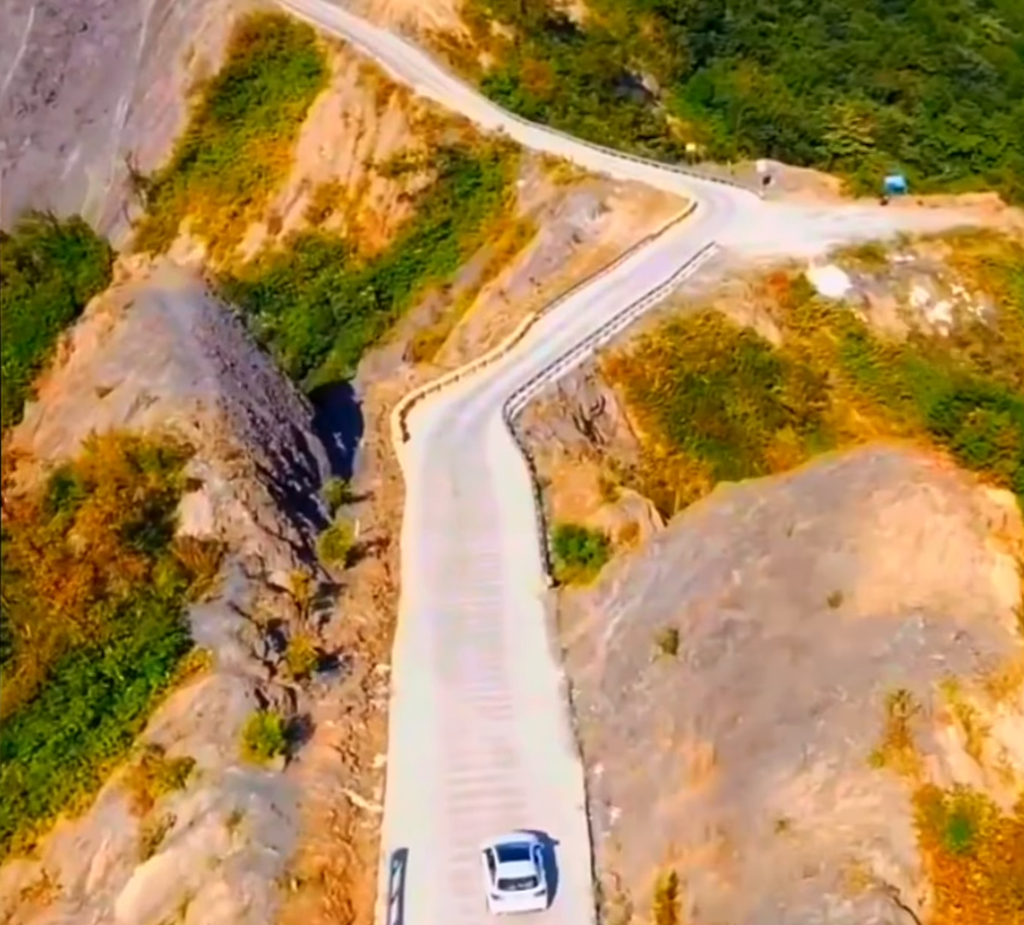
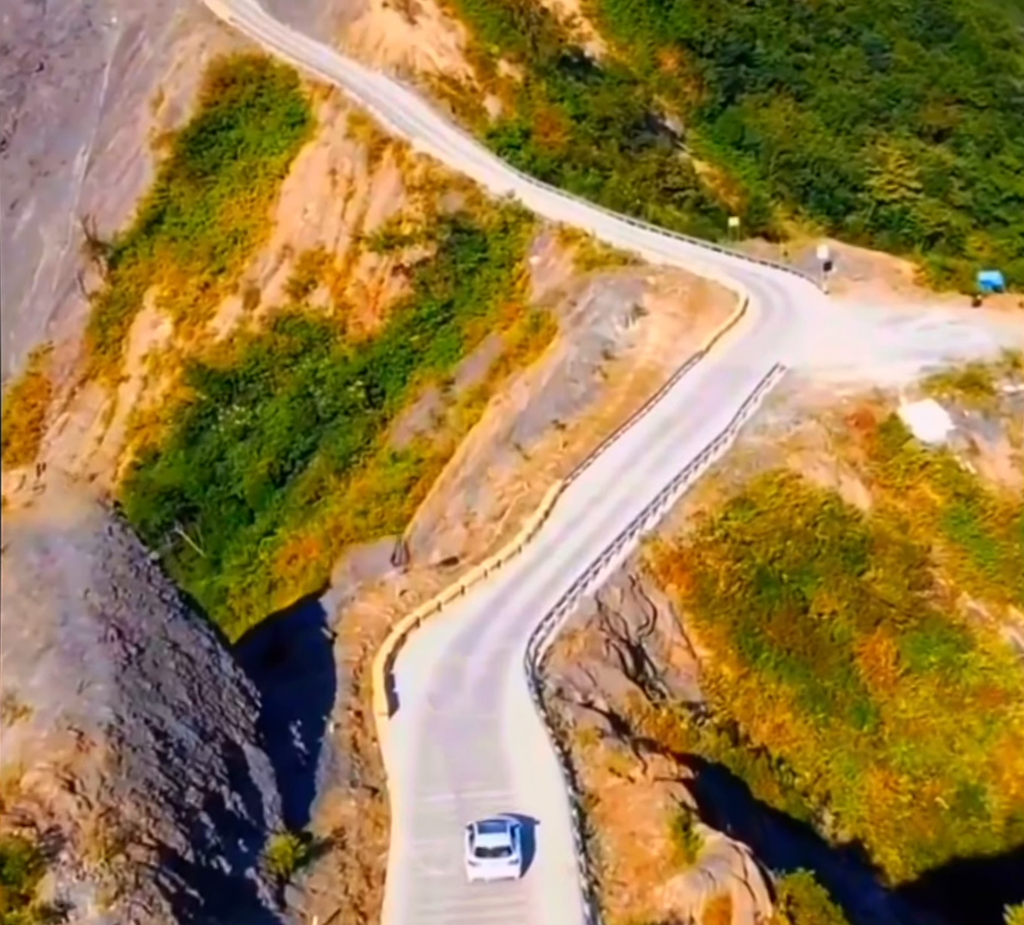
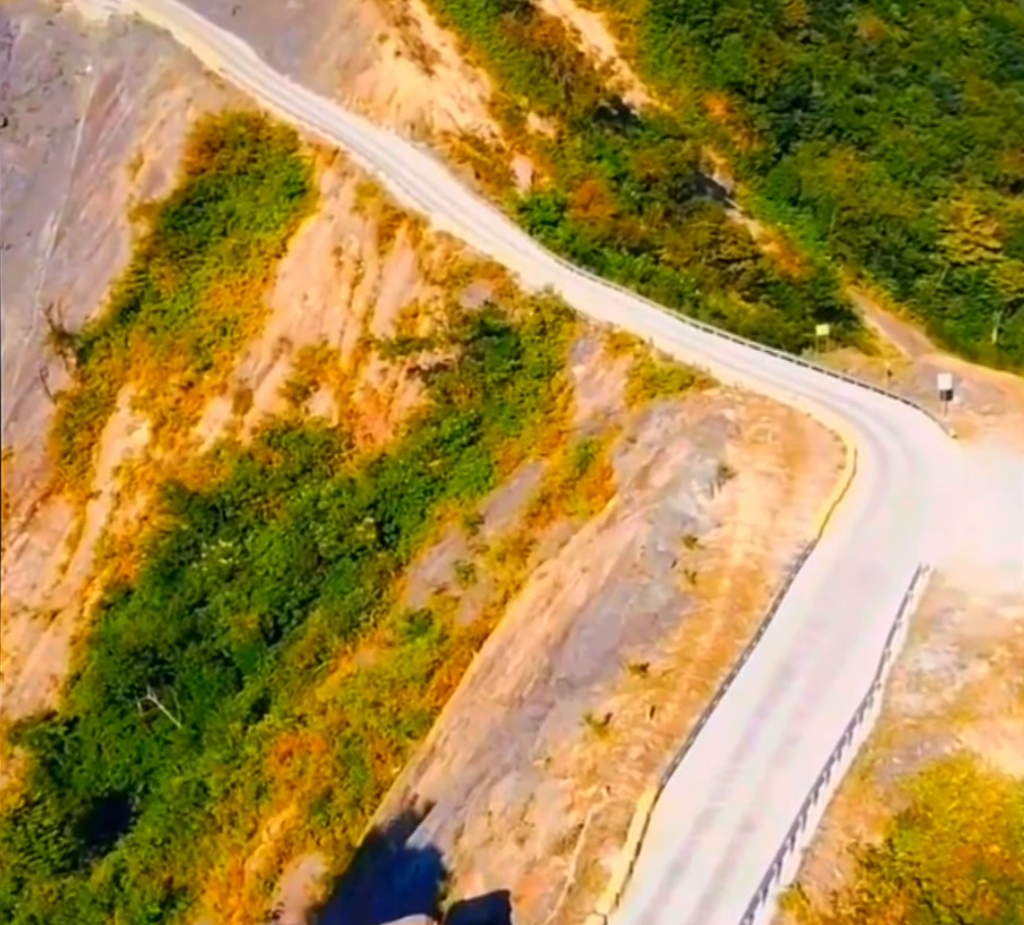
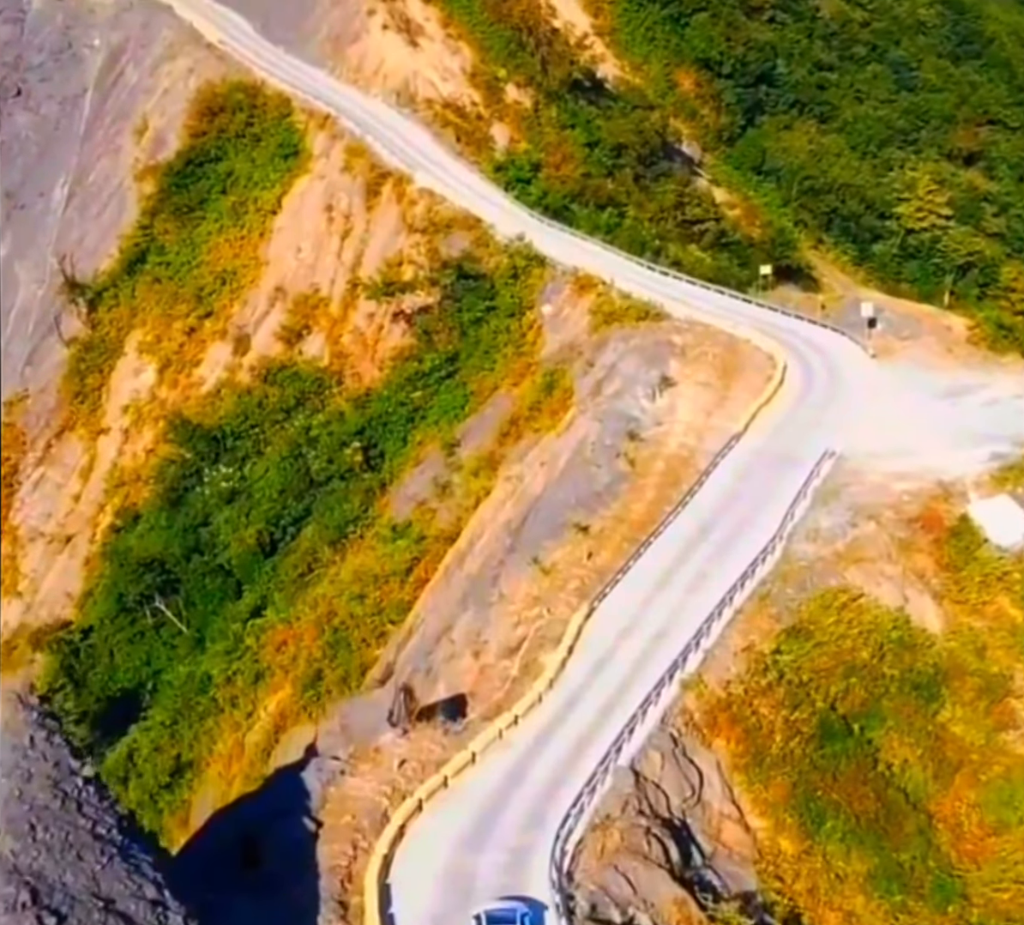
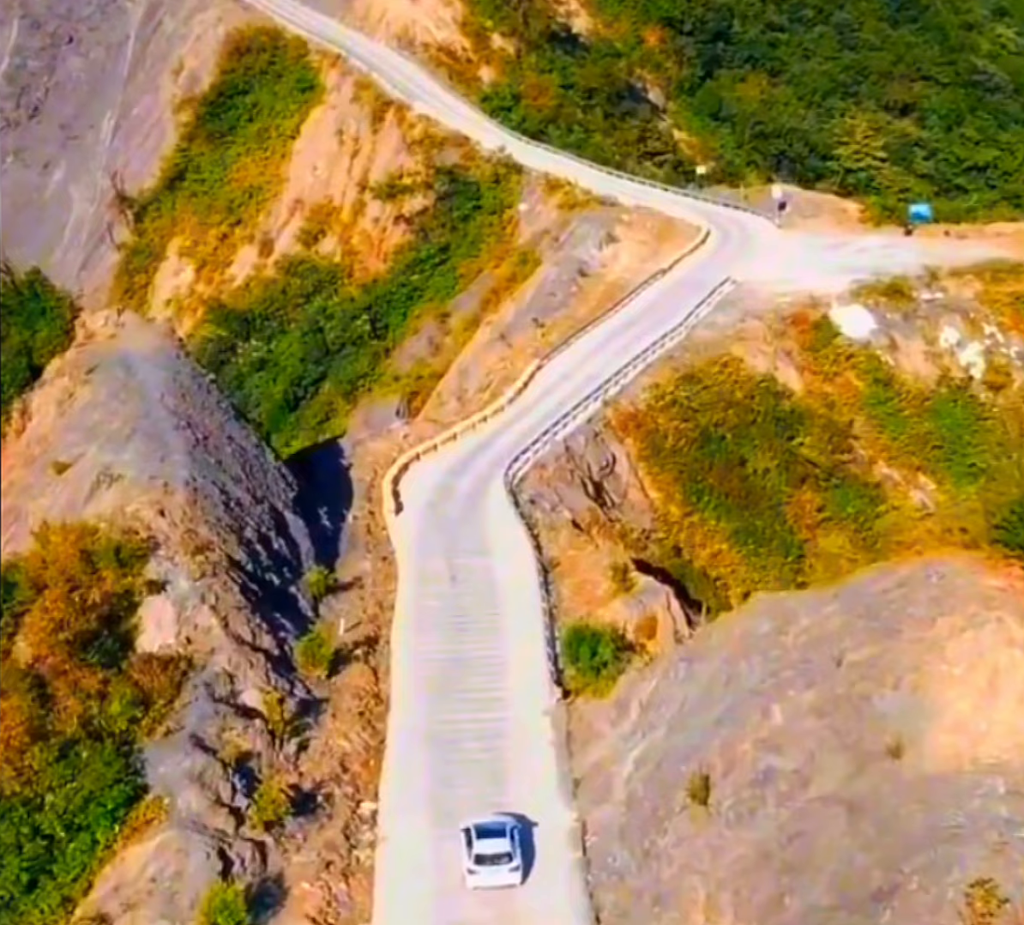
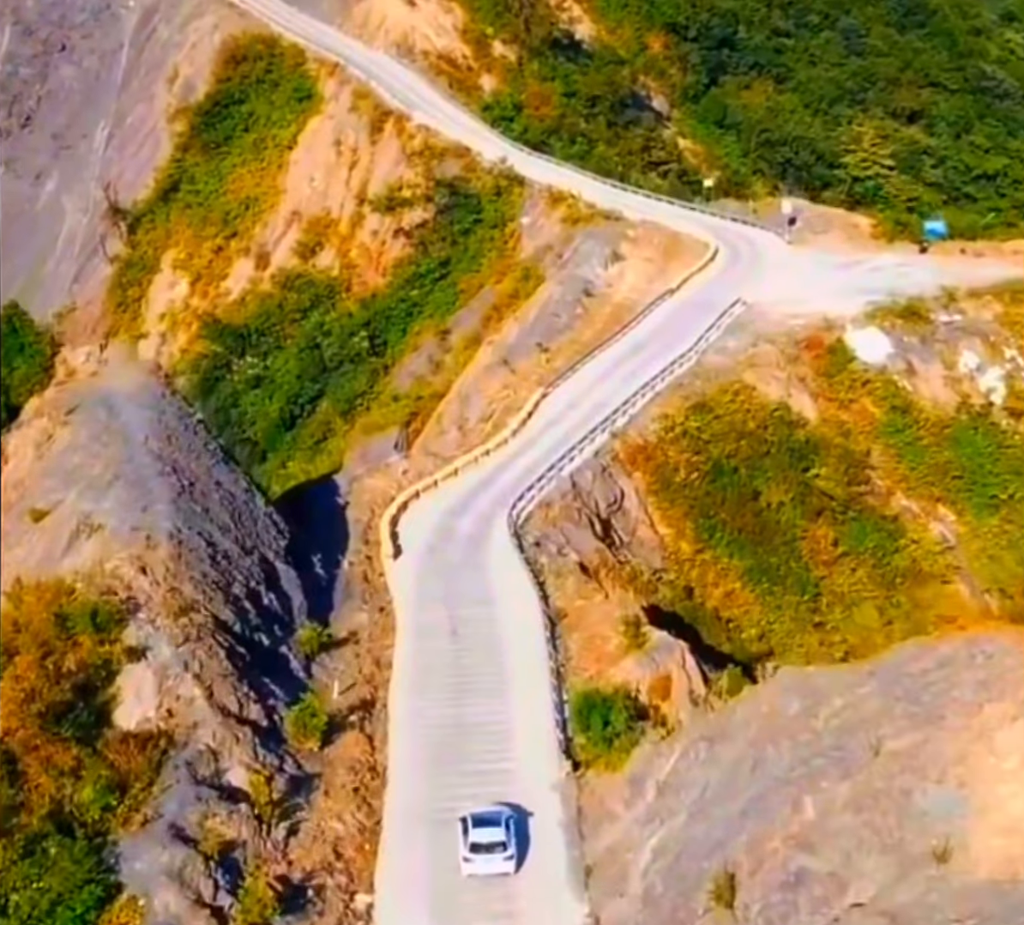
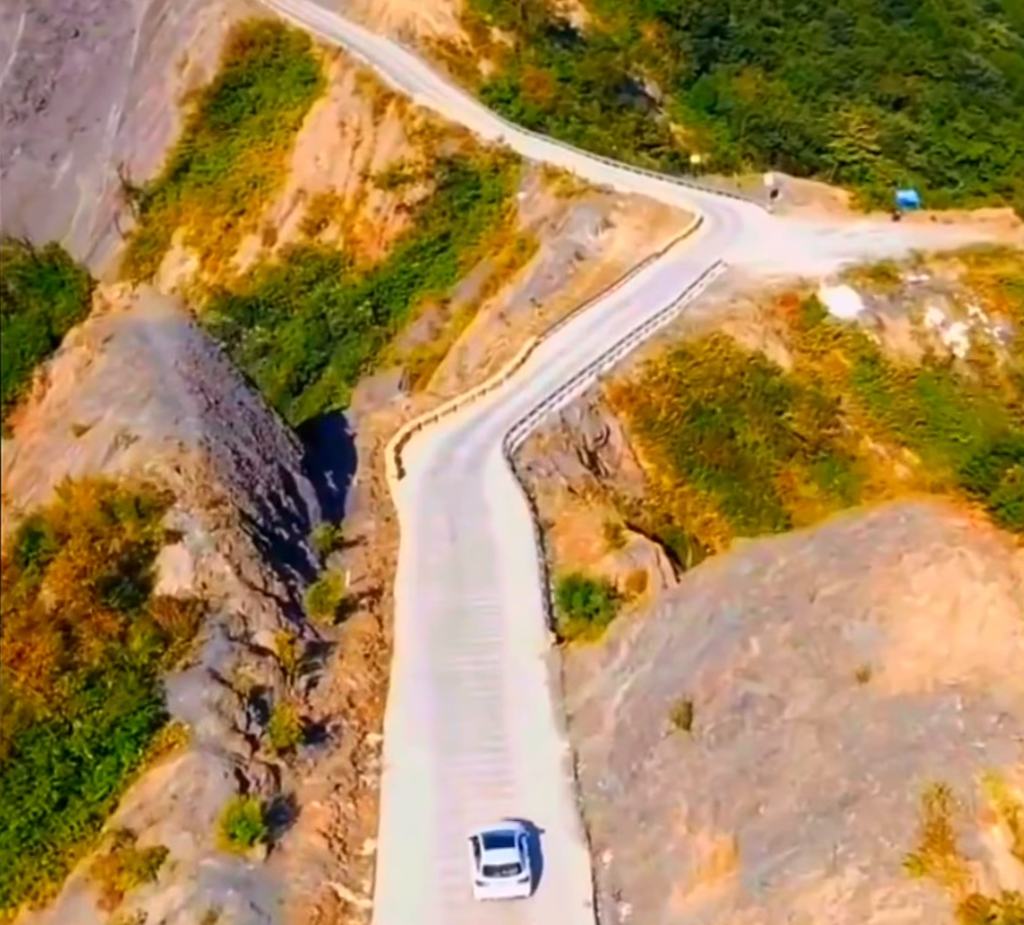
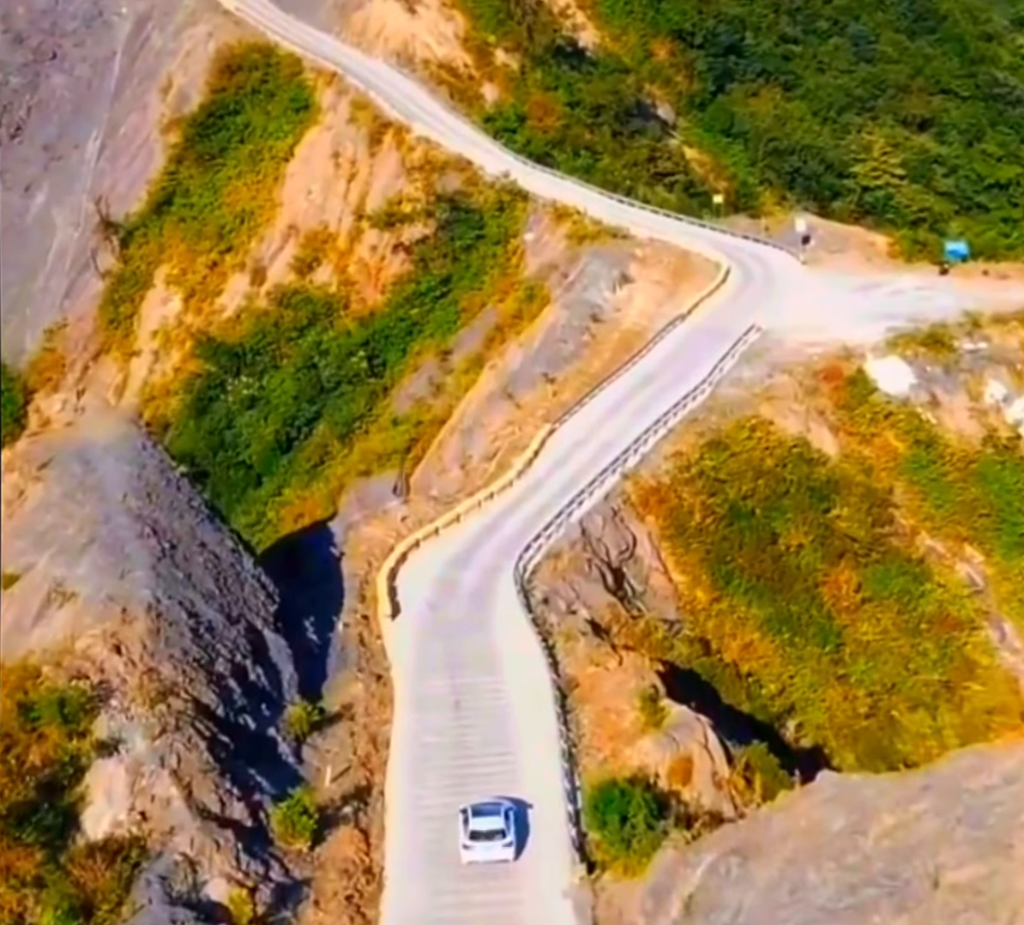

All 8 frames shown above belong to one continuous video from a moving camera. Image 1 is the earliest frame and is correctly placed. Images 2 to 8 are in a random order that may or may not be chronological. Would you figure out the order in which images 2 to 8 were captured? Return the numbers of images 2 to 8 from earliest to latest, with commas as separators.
7, 5, 6, 8, 2, 4, 3
